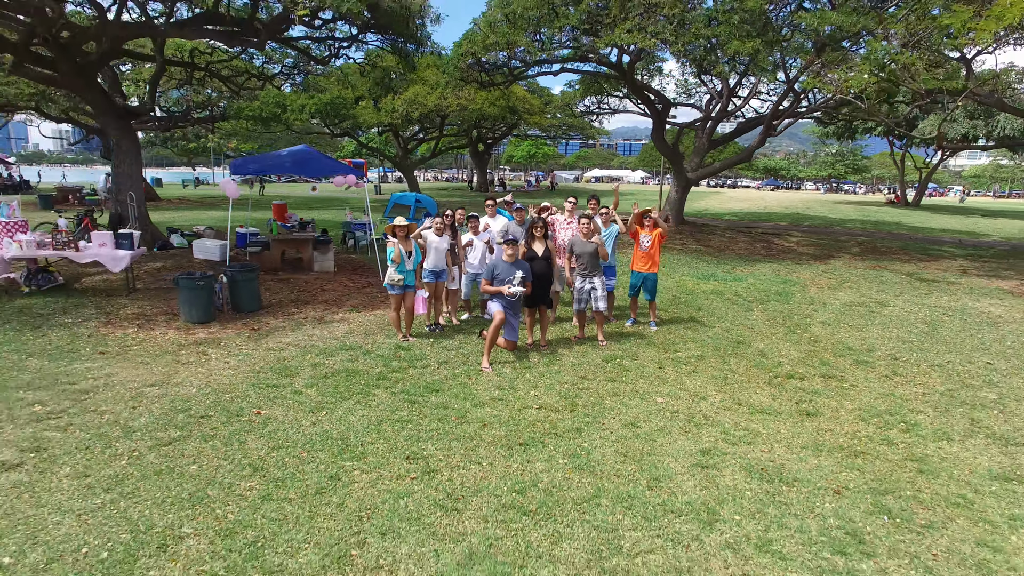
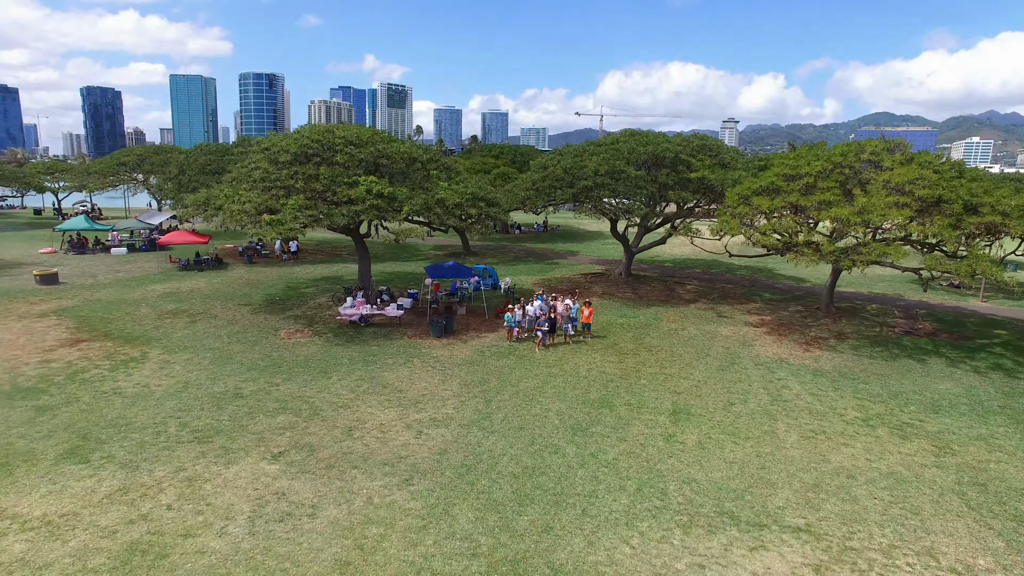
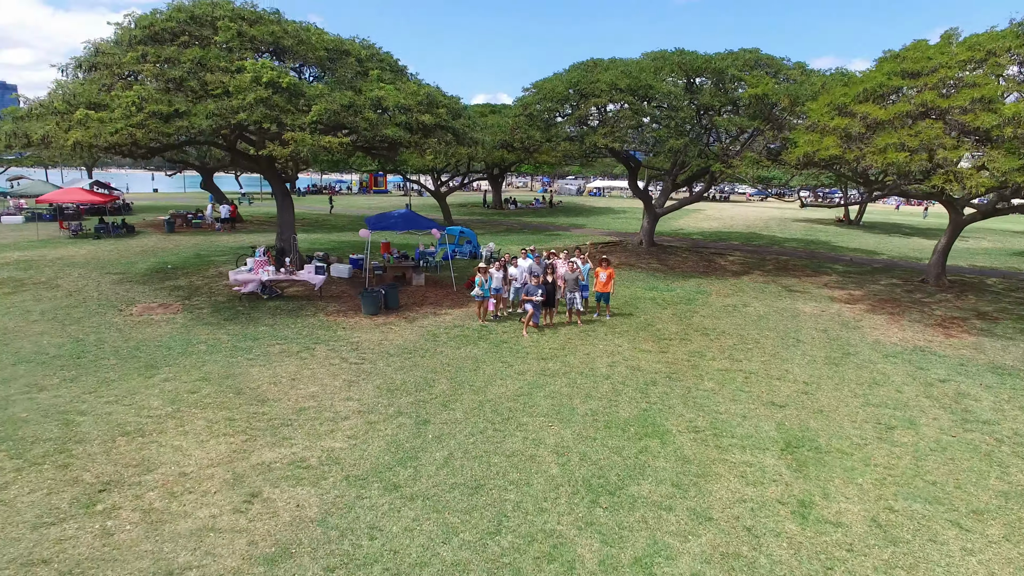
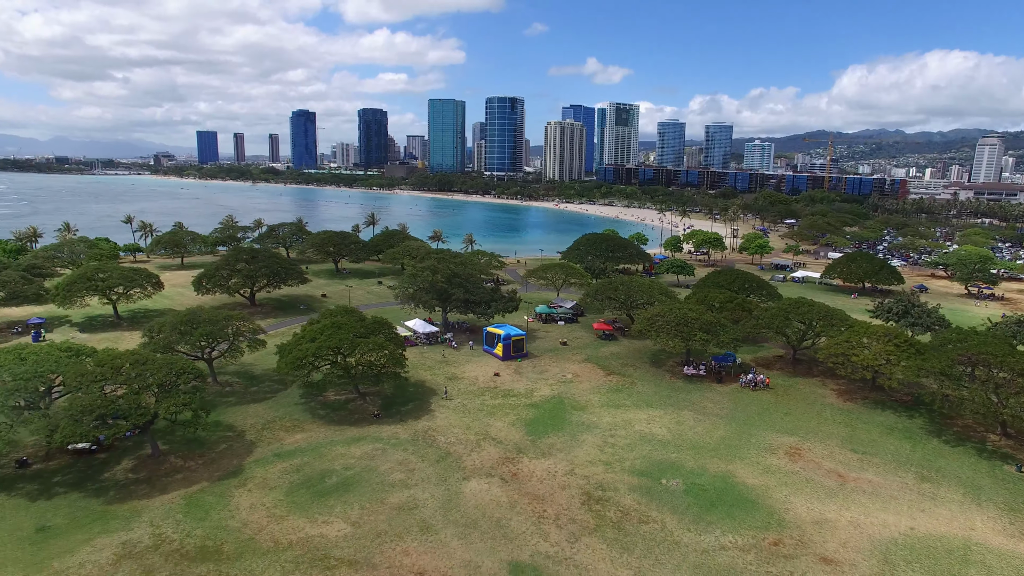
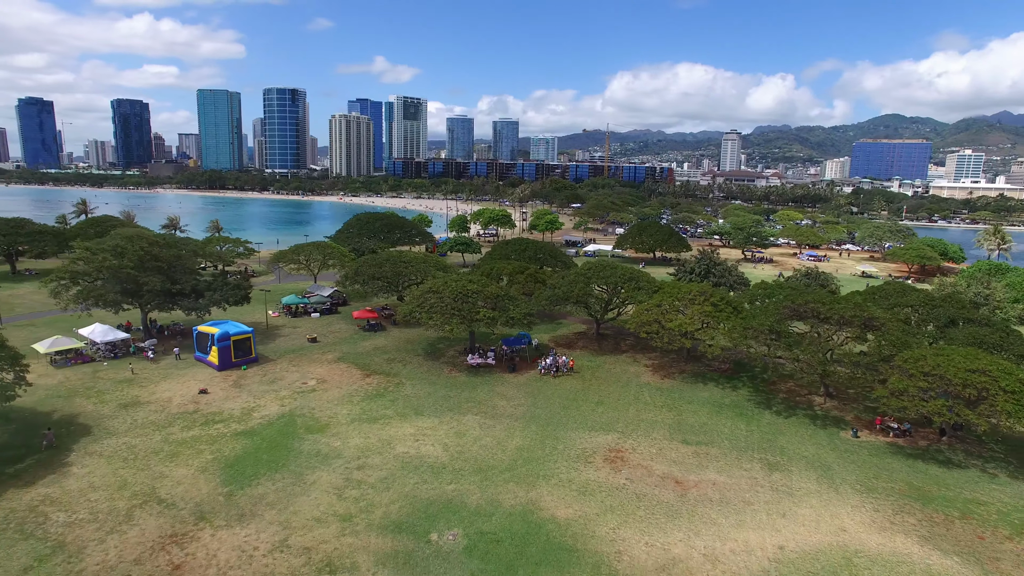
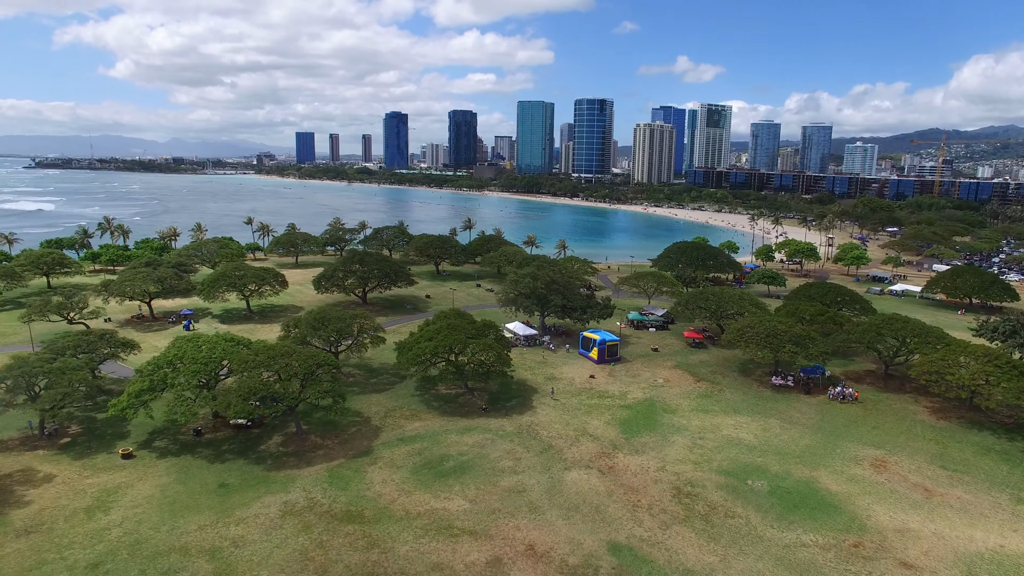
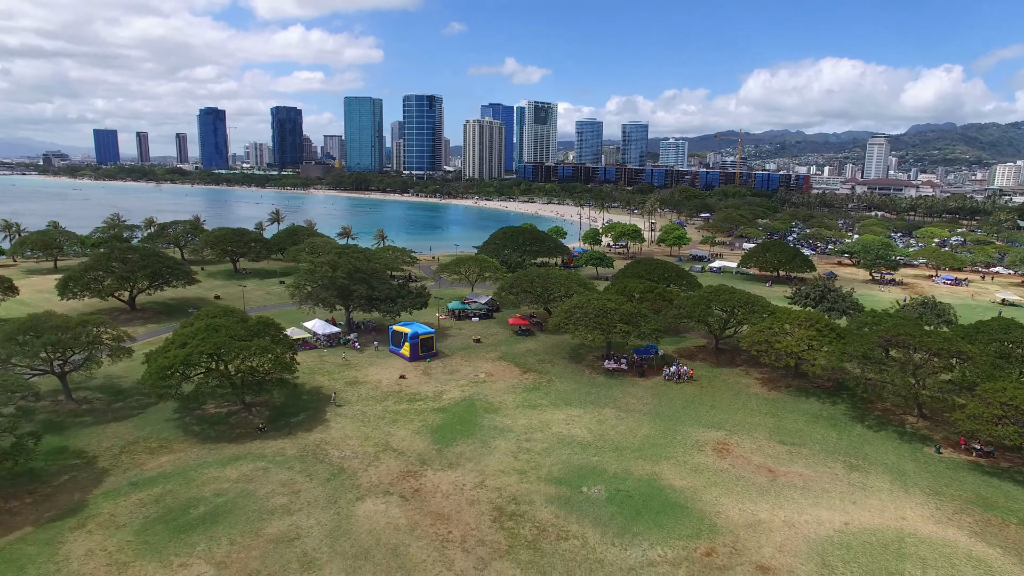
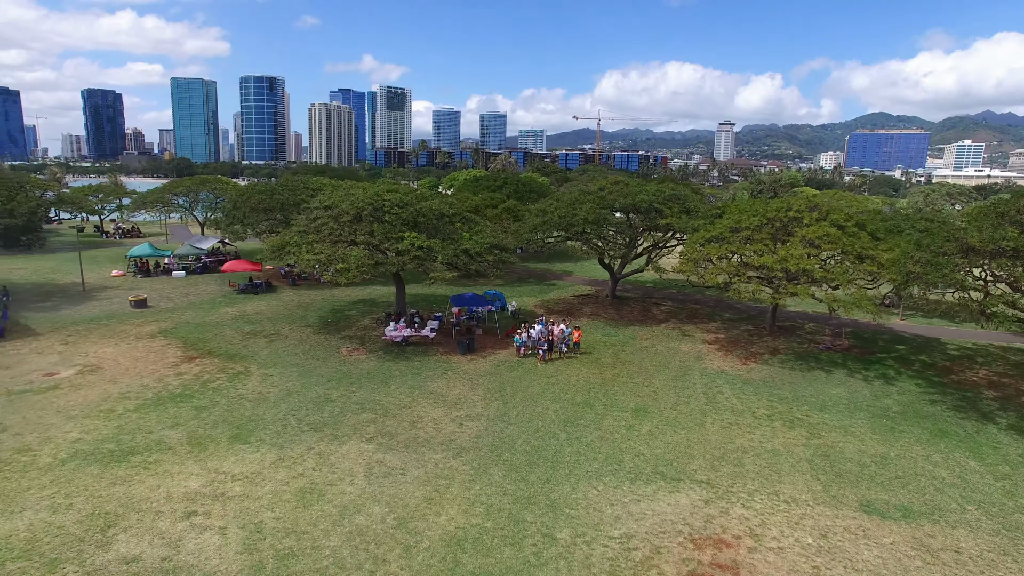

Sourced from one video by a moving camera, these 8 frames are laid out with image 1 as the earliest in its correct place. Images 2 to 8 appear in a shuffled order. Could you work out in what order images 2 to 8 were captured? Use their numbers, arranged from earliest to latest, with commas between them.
3, 2, 8, 5, 7, 4, 6
